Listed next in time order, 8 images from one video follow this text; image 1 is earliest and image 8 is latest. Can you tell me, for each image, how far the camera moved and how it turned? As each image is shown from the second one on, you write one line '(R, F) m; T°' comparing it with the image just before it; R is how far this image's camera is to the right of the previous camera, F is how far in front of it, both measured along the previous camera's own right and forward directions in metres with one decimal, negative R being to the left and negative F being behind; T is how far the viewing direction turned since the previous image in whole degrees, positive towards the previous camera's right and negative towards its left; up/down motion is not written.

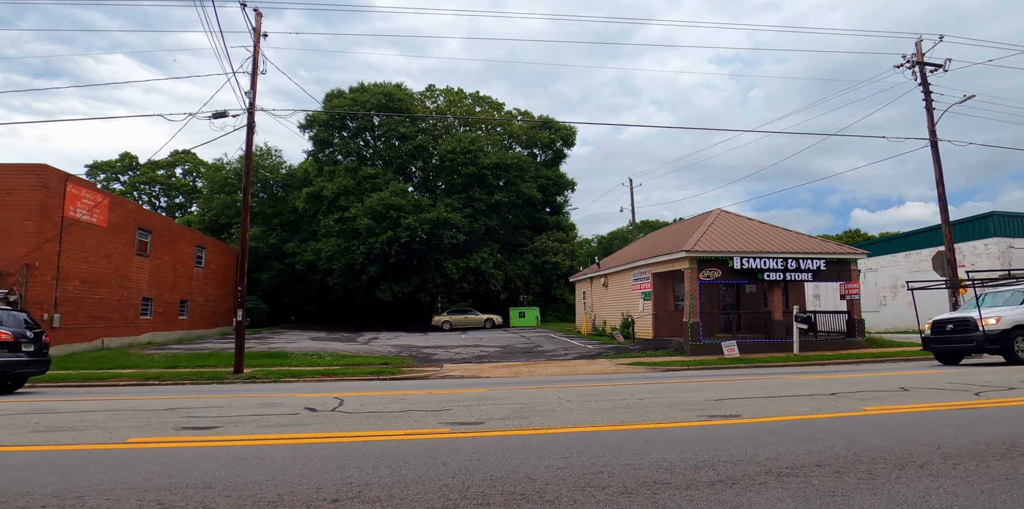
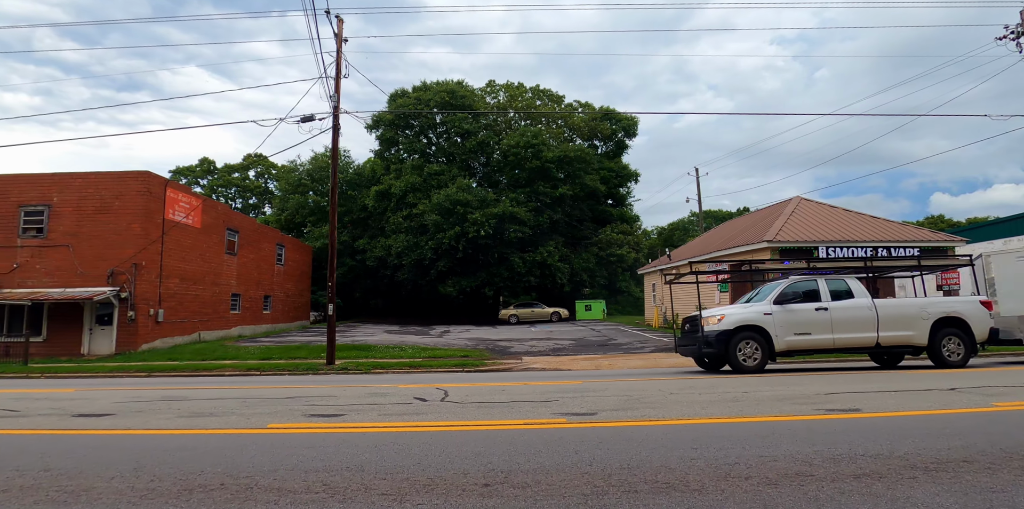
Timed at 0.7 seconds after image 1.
(-0.7, -0.1) m; -6°
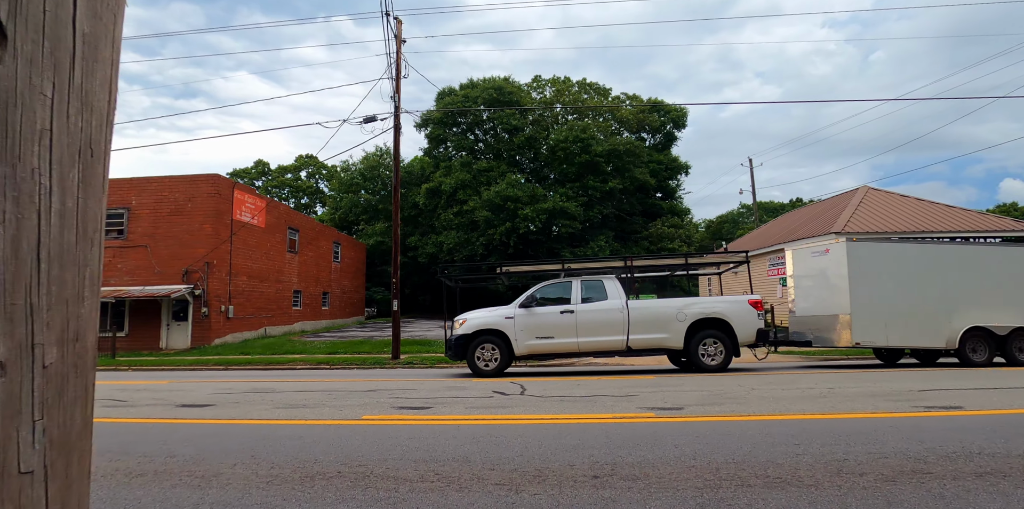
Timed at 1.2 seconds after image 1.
(-0.5, 0.0) m; -4°
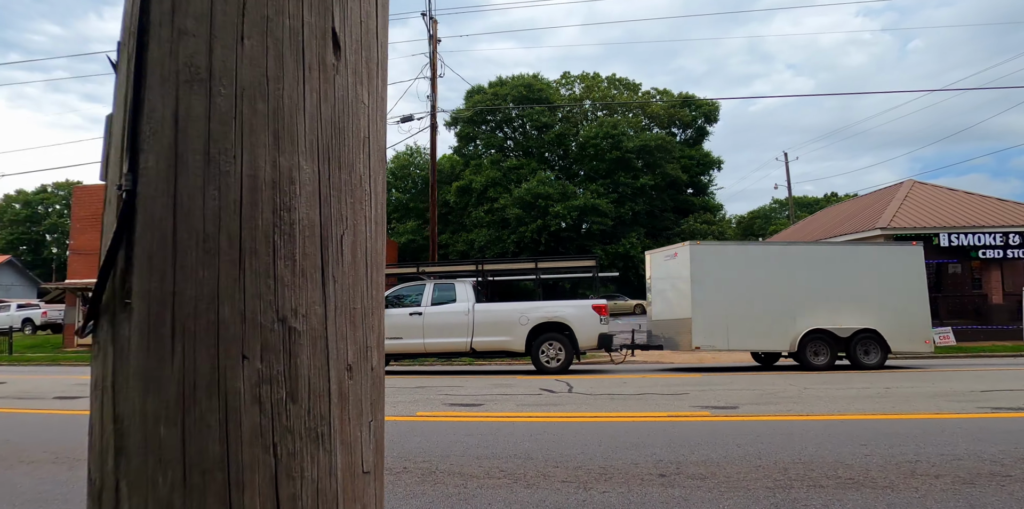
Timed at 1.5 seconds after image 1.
(-0.3, 0.0) m; -3°
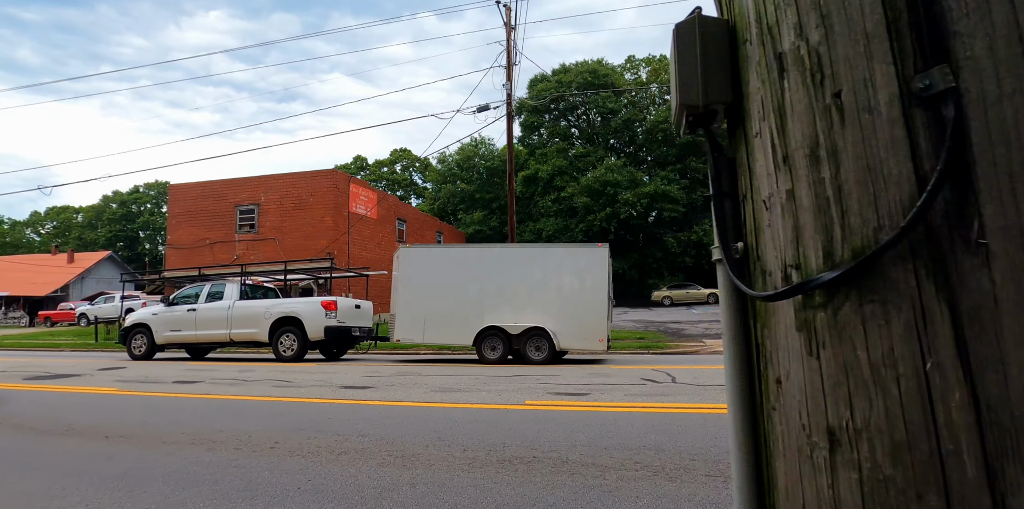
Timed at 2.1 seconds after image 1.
(-0.6, +0.1) m; -6°
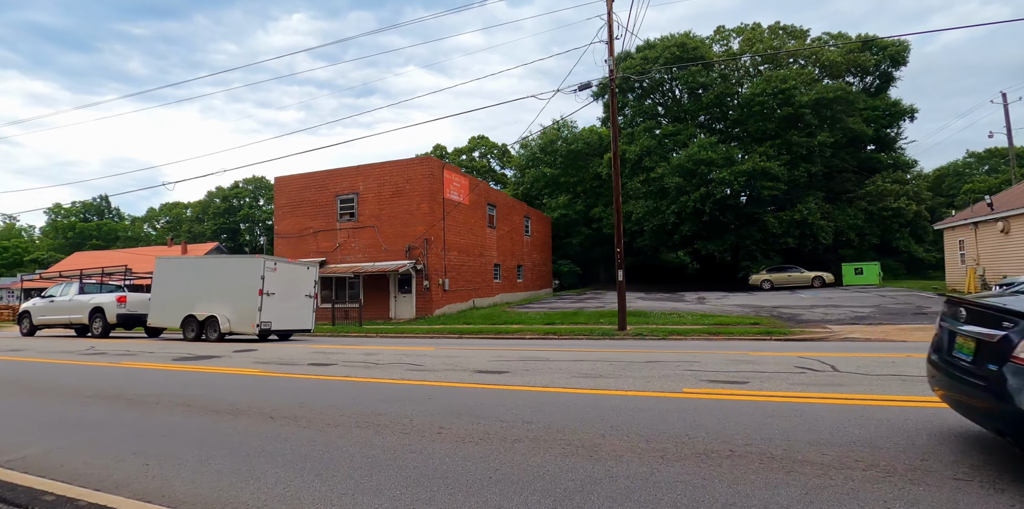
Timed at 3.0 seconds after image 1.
(-0.9, +0.3) m; -8°
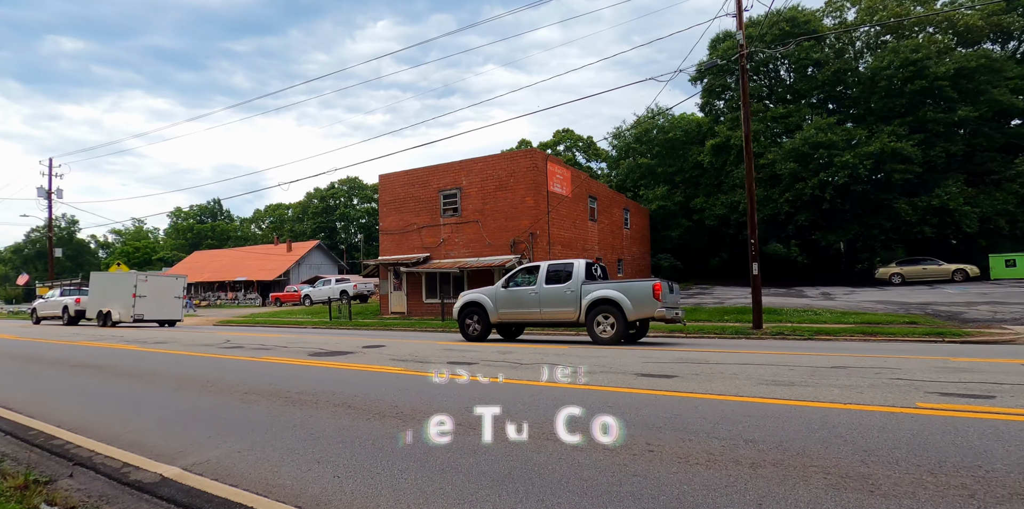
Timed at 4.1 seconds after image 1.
(-1.1, +0.7) m; -8°
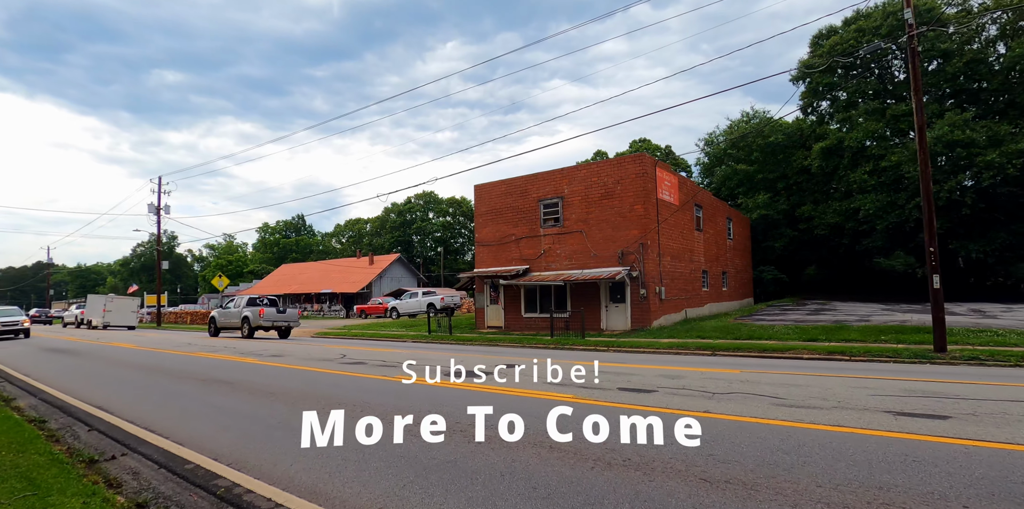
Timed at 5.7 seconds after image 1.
(-1.5, +1.1) m; -7°
